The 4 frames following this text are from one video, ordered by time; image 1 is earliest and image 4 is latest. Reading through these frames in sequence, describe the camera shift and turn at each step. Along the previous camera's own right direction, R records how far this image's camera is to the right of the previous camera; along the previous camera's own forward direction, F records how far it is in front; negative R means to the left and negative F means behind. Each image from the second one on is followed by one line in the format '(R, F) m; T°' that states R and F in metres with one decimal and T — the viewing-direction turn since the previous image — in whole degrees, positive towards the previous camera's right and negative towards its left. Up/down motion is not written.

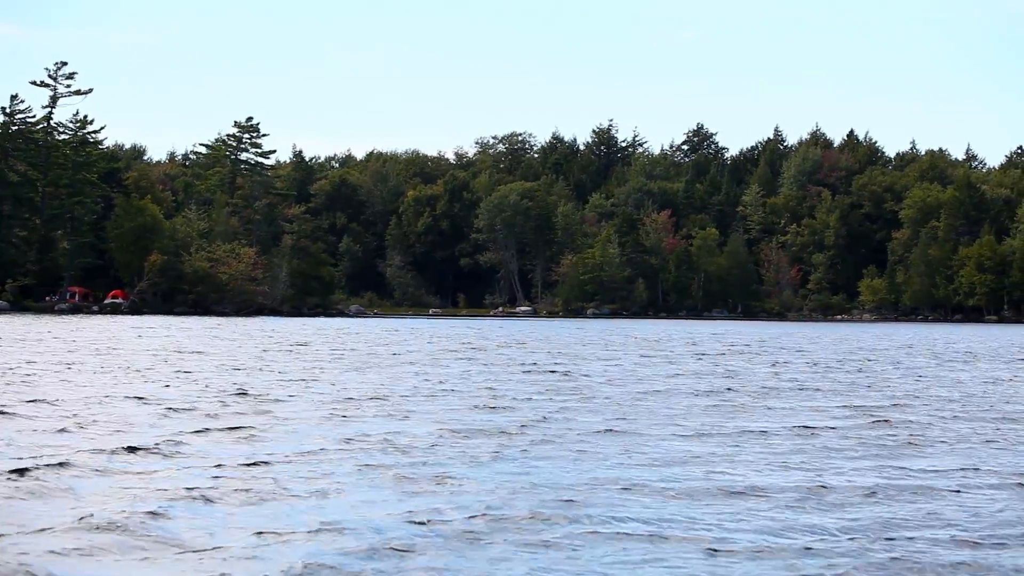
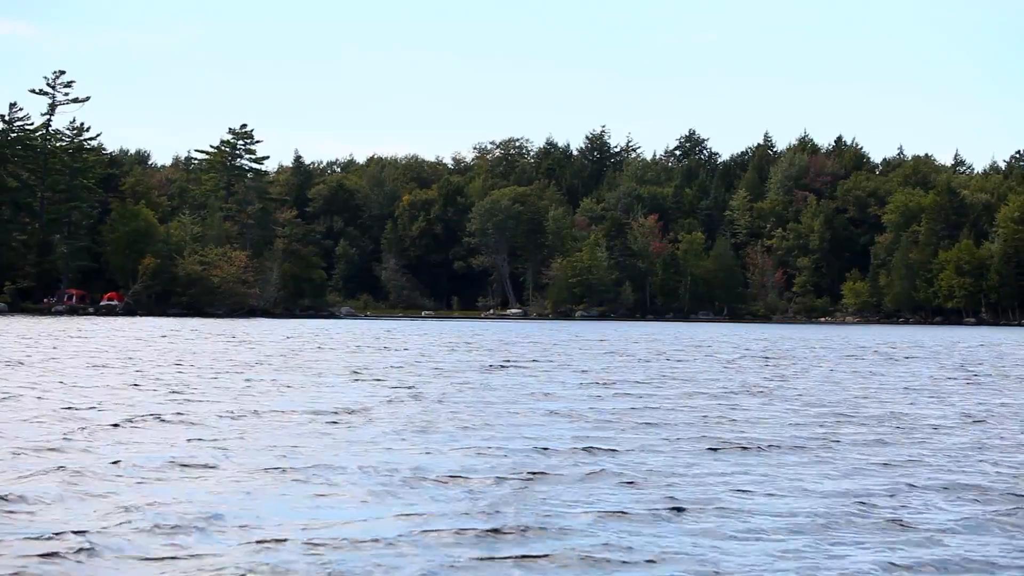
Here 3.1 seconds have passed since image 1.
(+1.6, -2.9) m; 0°
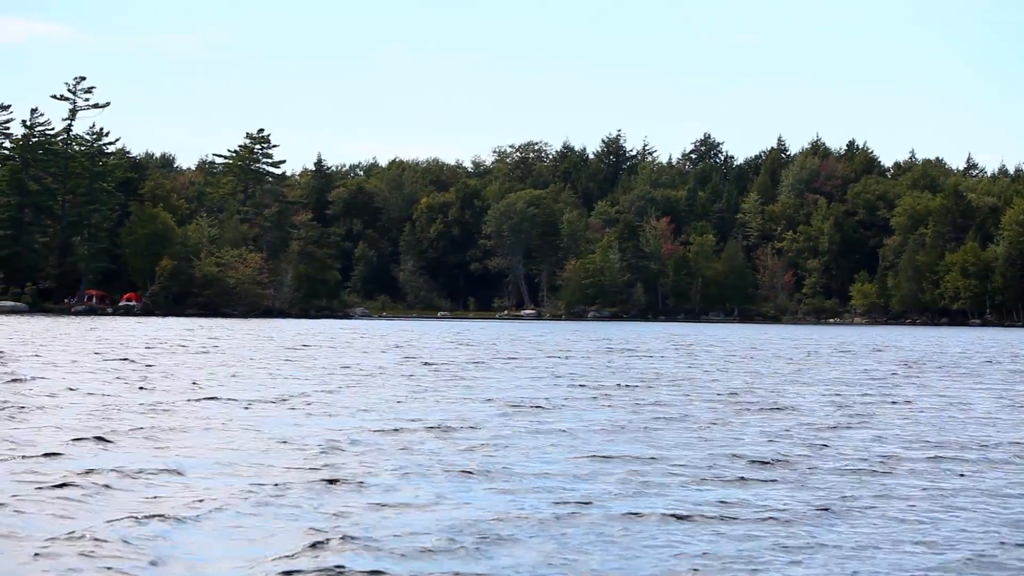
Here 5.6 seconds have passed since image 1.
(+1.6, -2.4) m; -1°
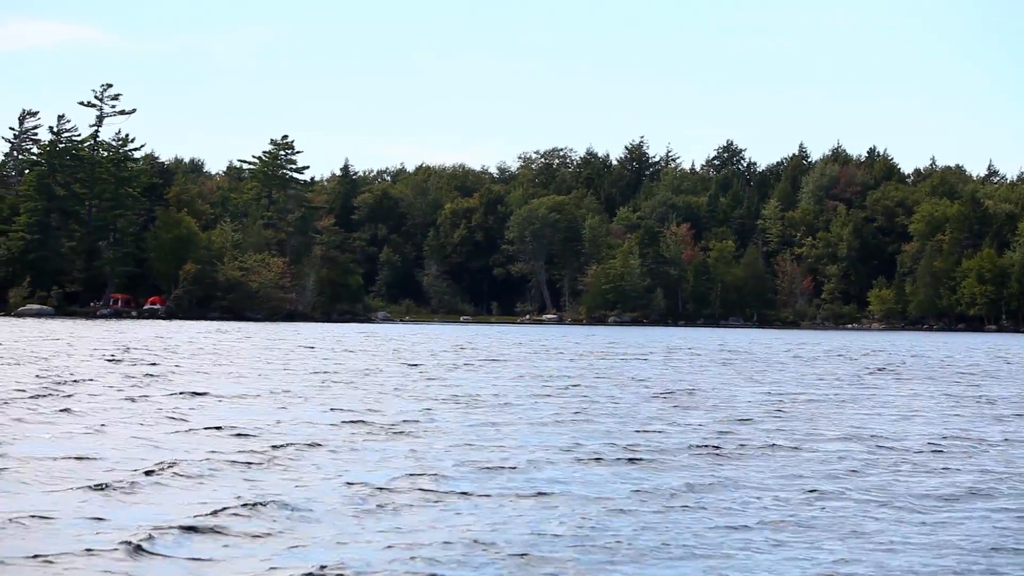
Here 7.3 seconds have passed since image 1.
(+1.0, -1.7) m; -1°
